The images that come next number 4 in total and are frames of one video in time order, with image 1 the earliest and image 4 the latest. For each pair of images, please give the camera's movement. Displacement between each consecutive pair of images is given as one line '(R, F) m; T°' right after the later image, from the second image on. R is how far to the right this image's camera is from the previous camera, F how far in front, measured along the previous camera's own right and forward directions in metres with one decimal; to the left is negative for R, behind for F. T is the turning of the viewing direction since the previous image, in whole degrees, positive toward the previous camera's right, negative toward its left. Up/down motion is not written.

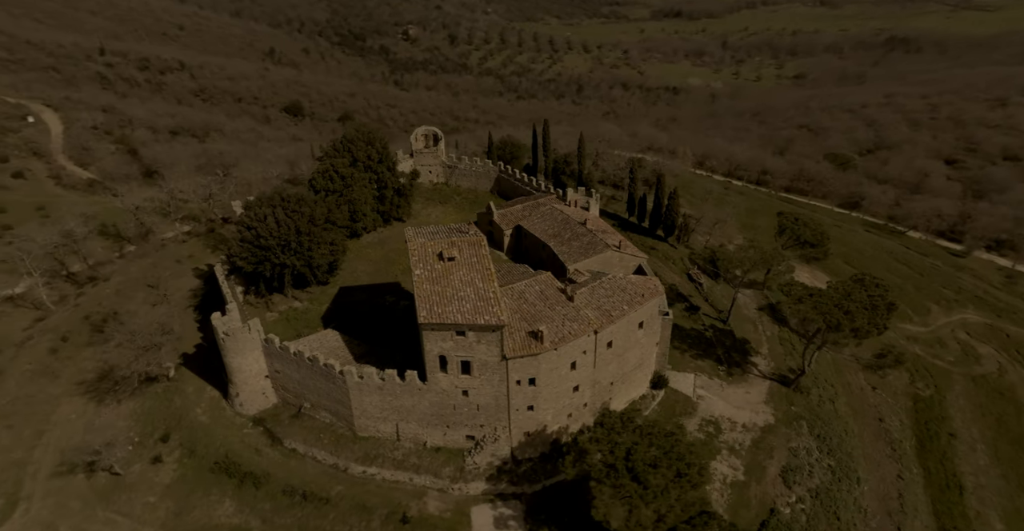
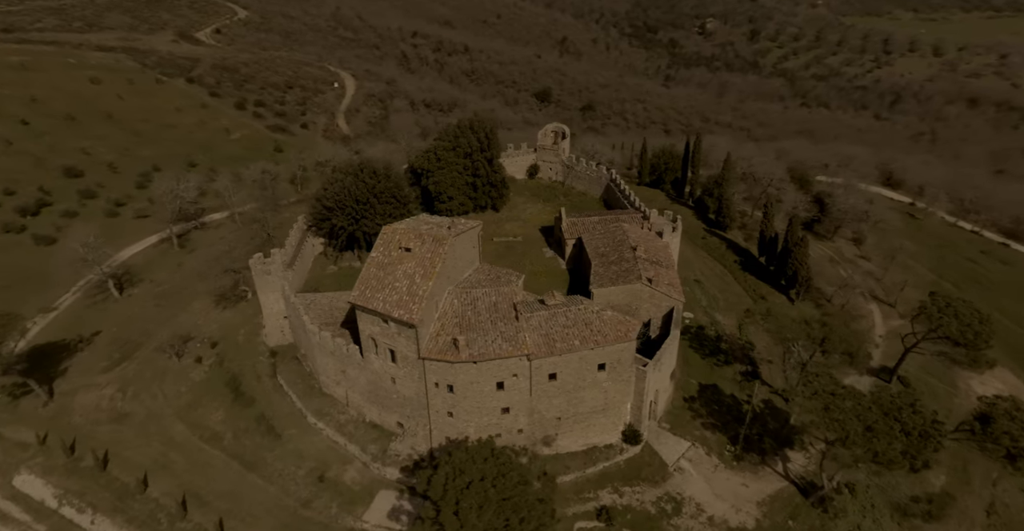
(+12.7, +3.3) m; -22°
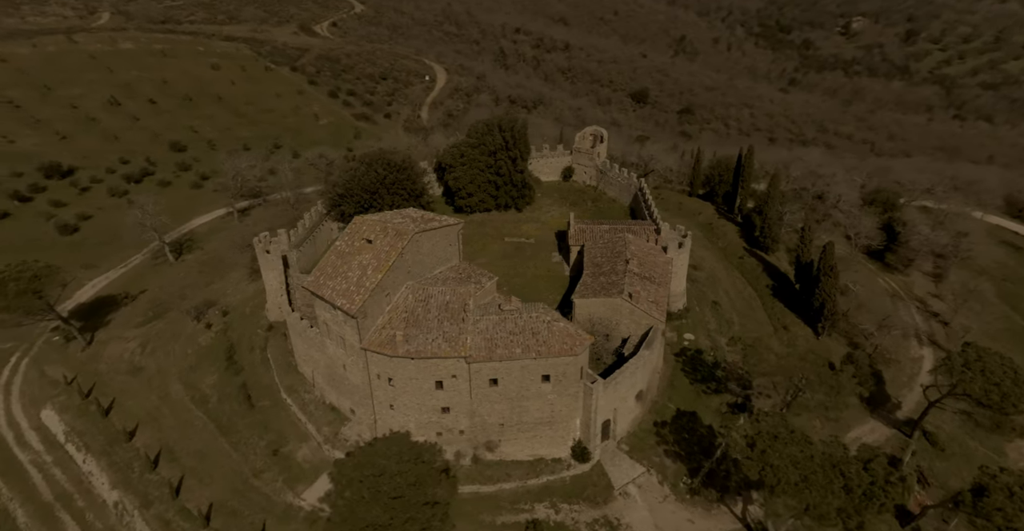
(+6.6, +0.7) m; -9°
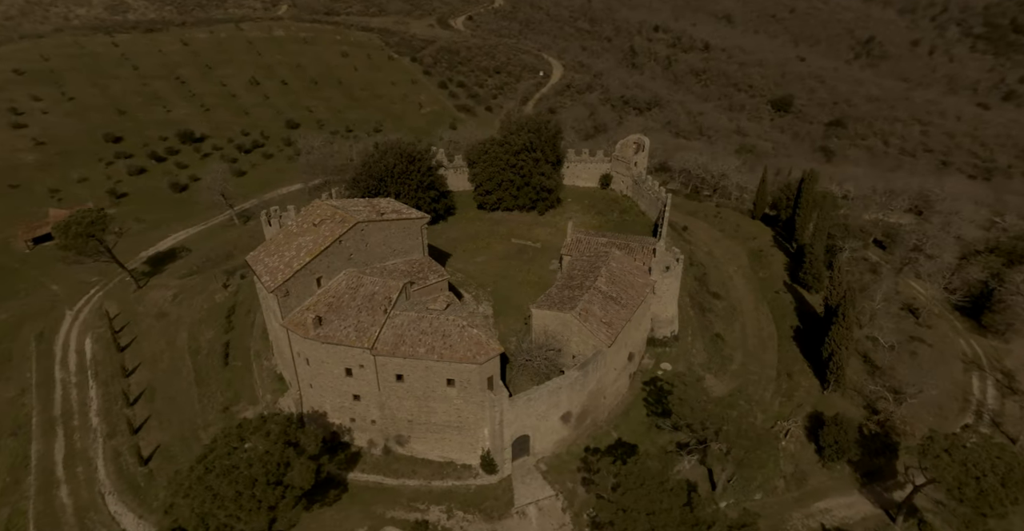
(+9.6, +1.2) m; -12°
